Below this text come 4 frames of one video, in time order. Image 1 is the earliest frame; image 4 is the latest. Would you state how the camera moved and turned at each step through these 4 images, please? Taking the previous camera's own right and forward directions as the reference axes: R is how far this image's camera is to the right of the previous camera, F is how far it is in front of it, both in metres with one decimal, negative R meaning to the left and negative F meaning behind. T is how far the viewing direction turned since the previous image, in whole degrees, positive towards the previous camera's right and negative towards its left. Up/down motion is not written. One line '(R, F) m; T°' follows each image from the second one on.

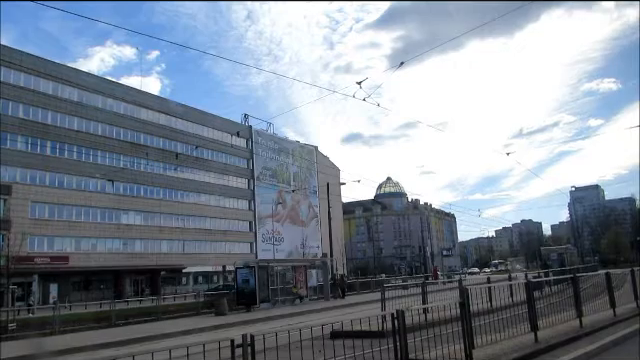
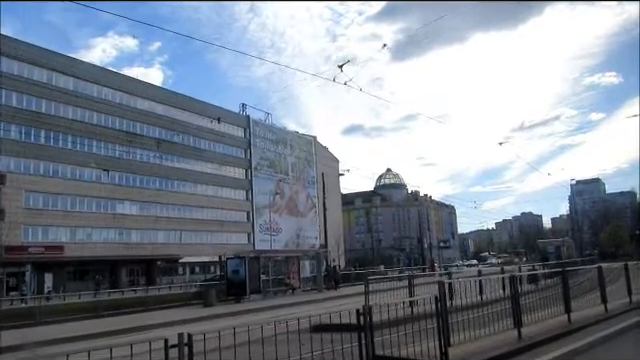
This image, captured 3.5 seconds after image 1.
(+1.3, +1.4) m; 0°
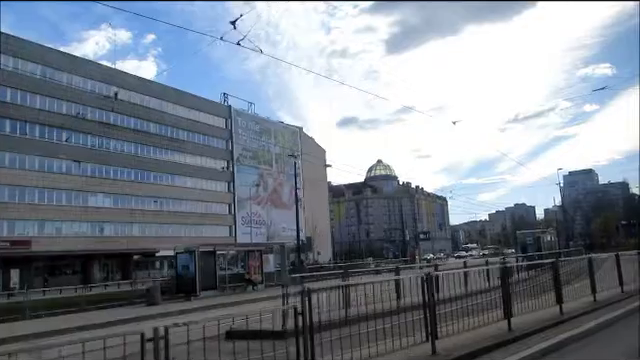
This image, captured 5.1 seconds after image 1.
(+5.0, +6.1) m; +1°
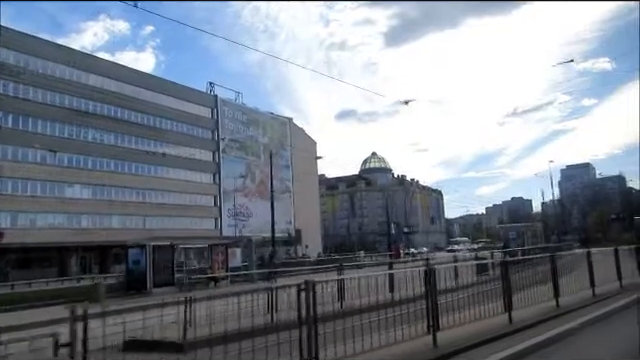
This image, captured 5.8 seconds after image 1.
(+4.4, +5.4) m; 0°
